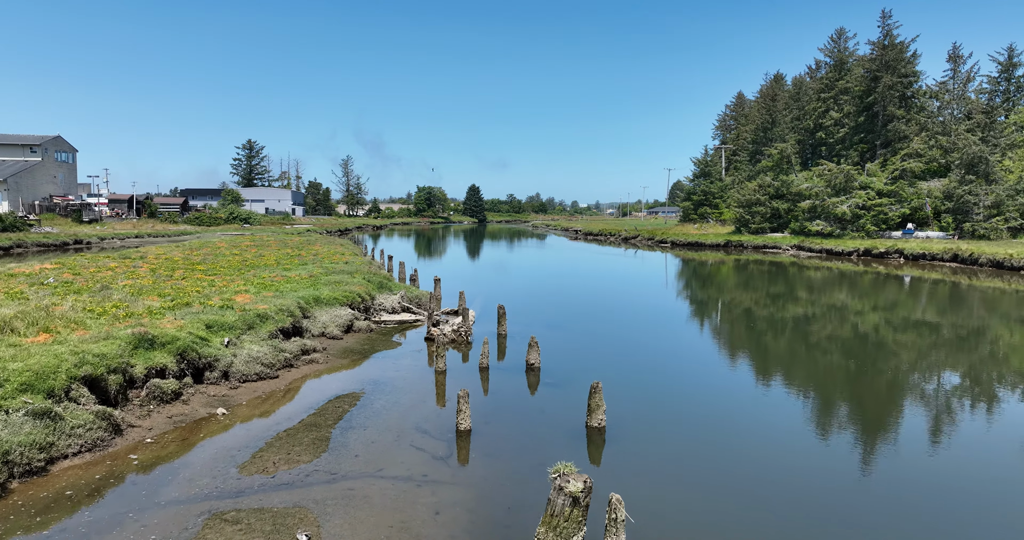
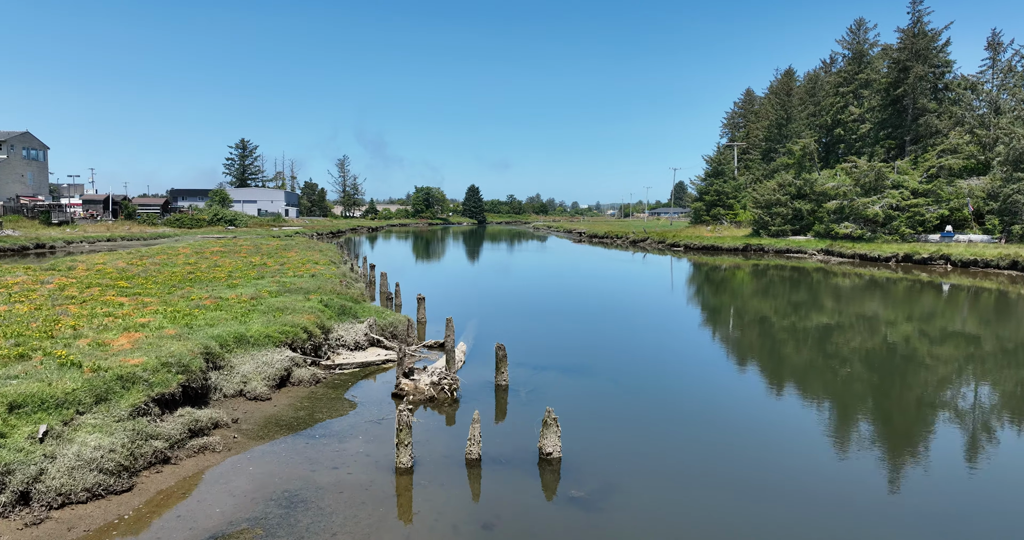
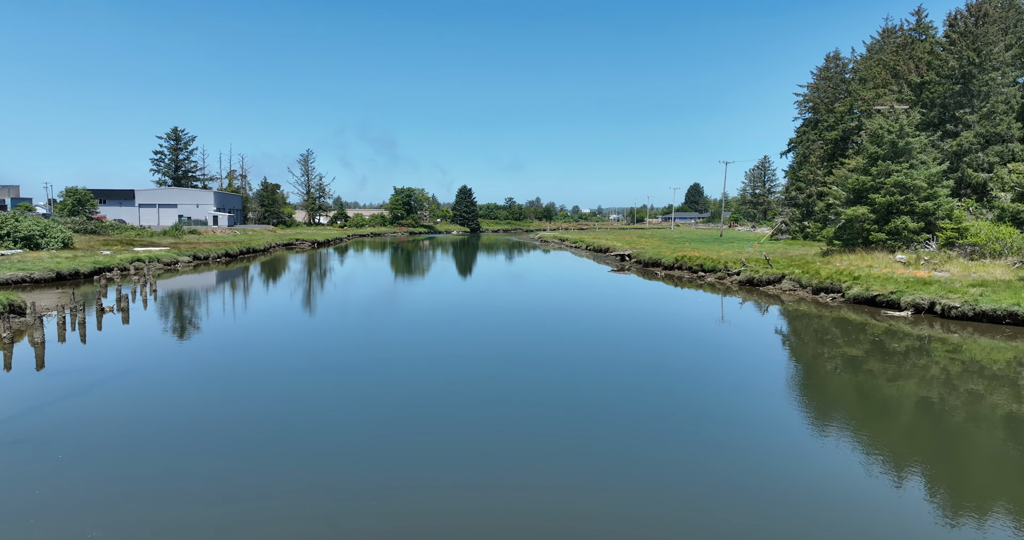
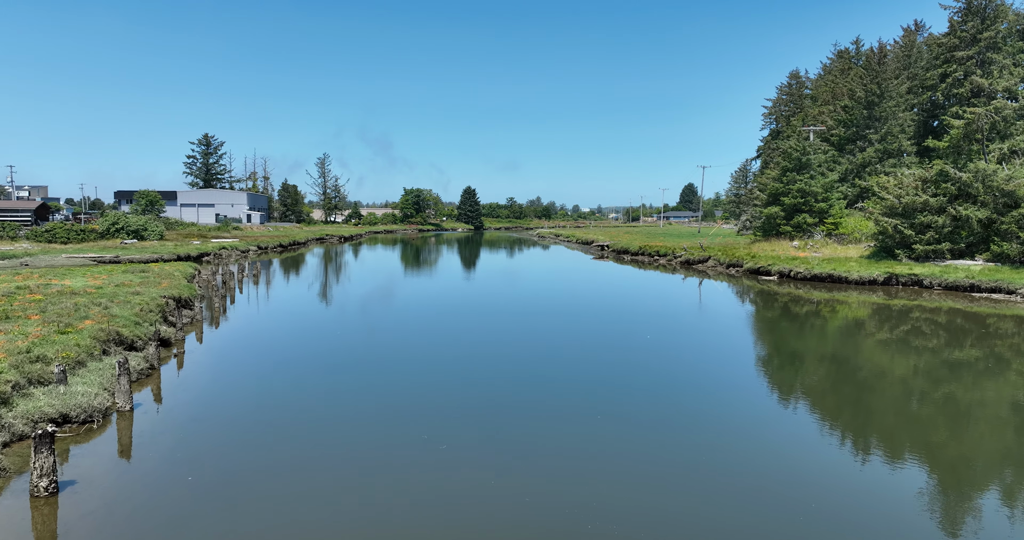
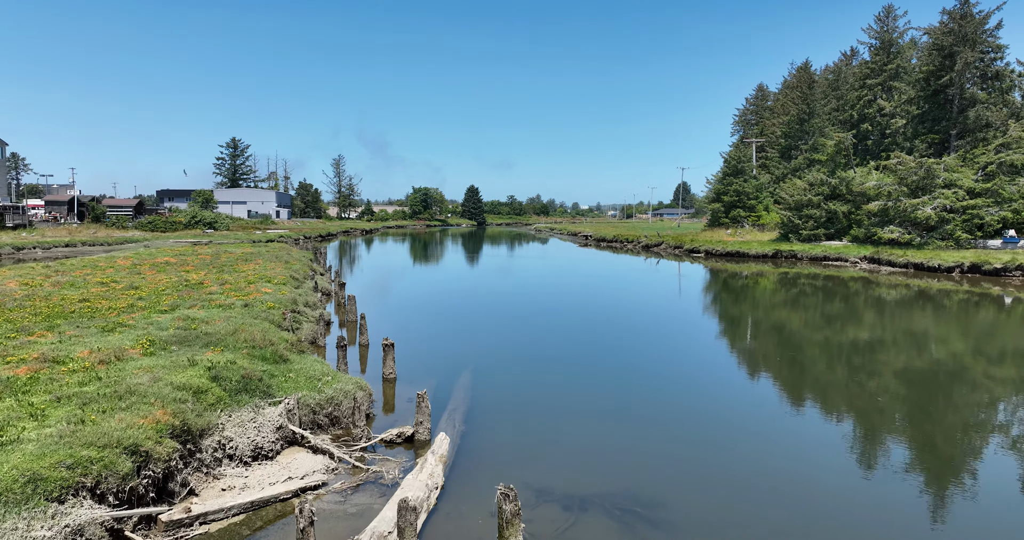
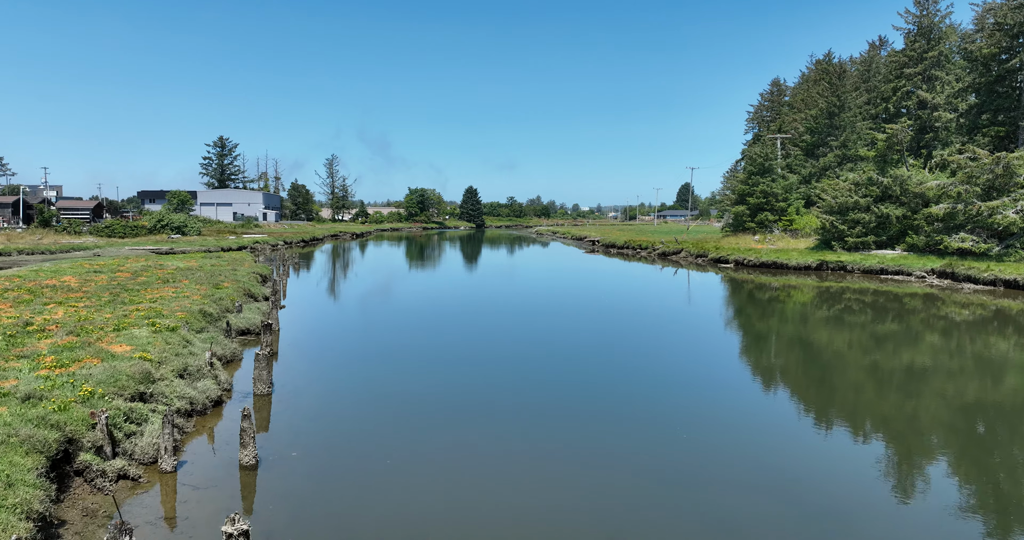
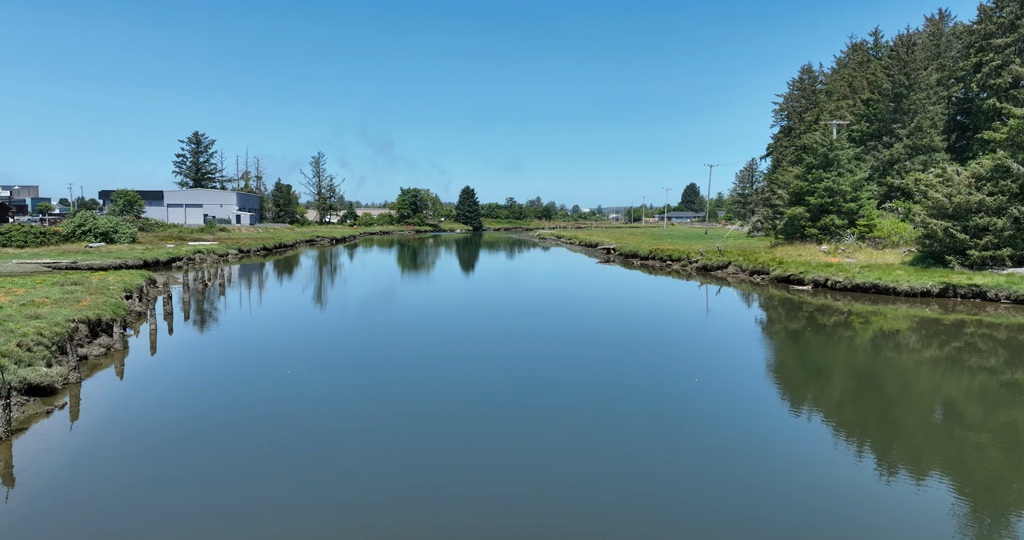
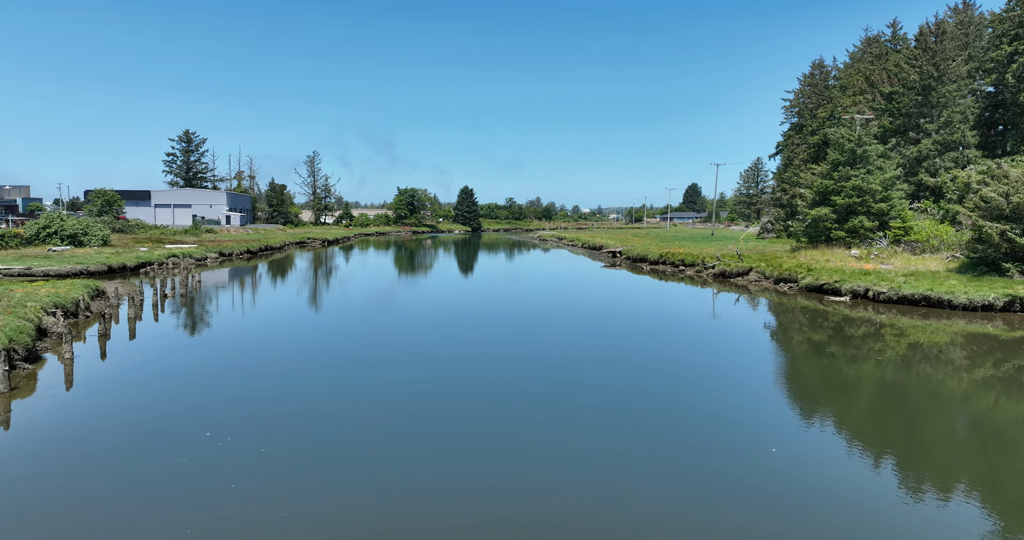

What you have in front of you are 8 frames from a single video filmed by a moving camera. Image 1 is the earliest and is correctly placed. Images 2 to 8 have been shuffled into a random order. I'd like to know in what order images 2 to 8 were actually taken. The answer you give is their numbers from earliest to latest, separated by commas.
2, 5, 6, 4, 7, 8, 3
